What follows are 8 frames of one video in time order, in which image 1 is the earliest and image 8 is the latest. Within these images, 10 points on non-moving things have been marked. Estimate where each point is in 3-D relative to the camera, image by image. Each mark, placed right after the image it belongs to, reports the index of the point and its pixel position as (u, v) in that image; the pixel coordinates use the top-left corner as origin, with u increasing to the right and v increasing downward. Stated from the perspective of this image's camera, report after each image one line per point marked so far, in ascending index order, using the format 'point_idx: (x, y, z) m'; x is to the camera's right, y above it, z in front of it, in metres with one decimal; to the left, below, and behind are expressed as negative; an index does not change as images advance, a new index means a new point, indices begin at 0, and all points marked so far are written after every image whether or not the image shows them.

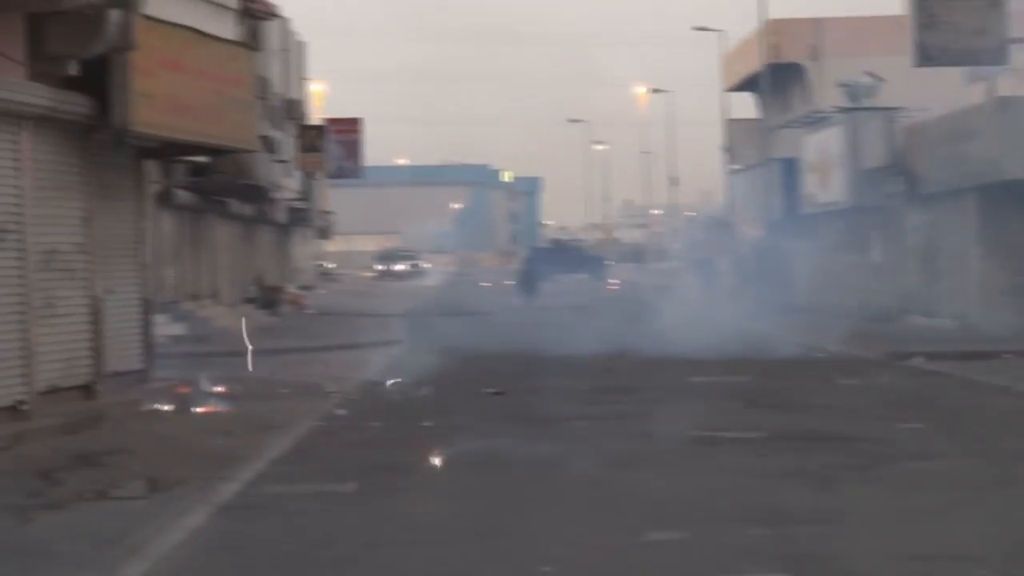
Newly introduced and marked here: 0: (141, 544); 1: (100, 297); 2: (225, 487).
0: (-1.8, -1.3, +13.8) m
1: (-2.9, -0.1, +18.5) m
2: (-1.7, -1.2, +15.8) m
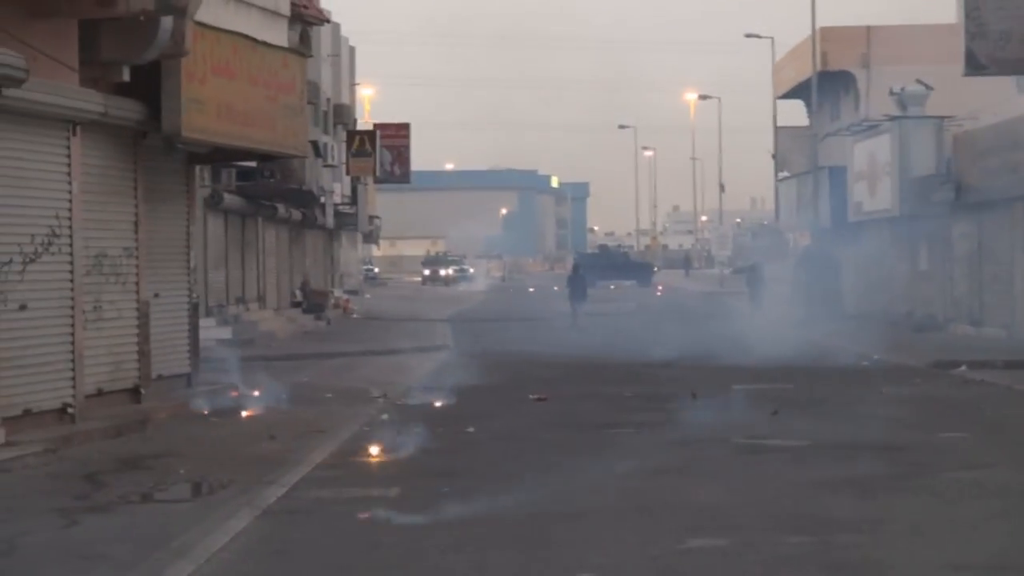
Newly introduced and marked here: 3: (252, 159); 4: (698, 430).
0: (-1.6, -1.3, +13.9) m
1: (-2.6, -0.1, +18.6) m
2: (-1.4, -1.2, +15.9) m
3: (-2.1, +1.0, +20.4) m
4: (+1.2, -1.0, +17.6) m
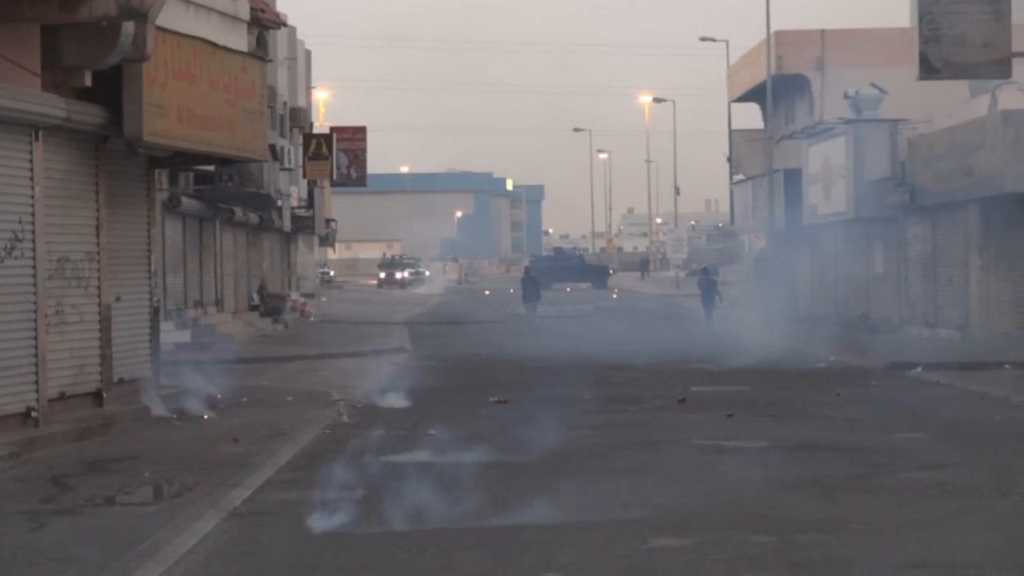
0: (-1.8, -1.4, +14.0) m
1: (-2.9, -0.1, +18.7) m
2: (-1.6, -1.2, +16.0) m
3: (-2.5, +1.0, +20.4) m
4: (+1.0, -1.0, +17.7) m
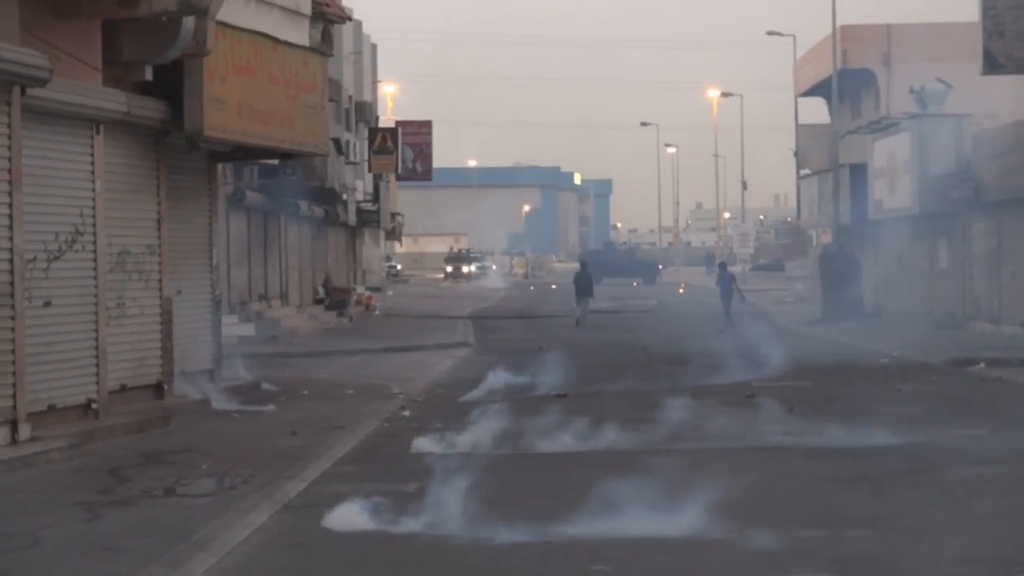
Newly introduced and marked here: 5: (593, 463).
0: (-1.6, -1.3, +14.1) m
1: (-2.4, -0.1, +18.8) m
2: (-1.4, -1.2, +16.1) m
3: (-1.9, +1.0, +20.5) m
4: (+1.4, -0.9, +17.7) m
5: (+0.5, -1.1, +16.9) m
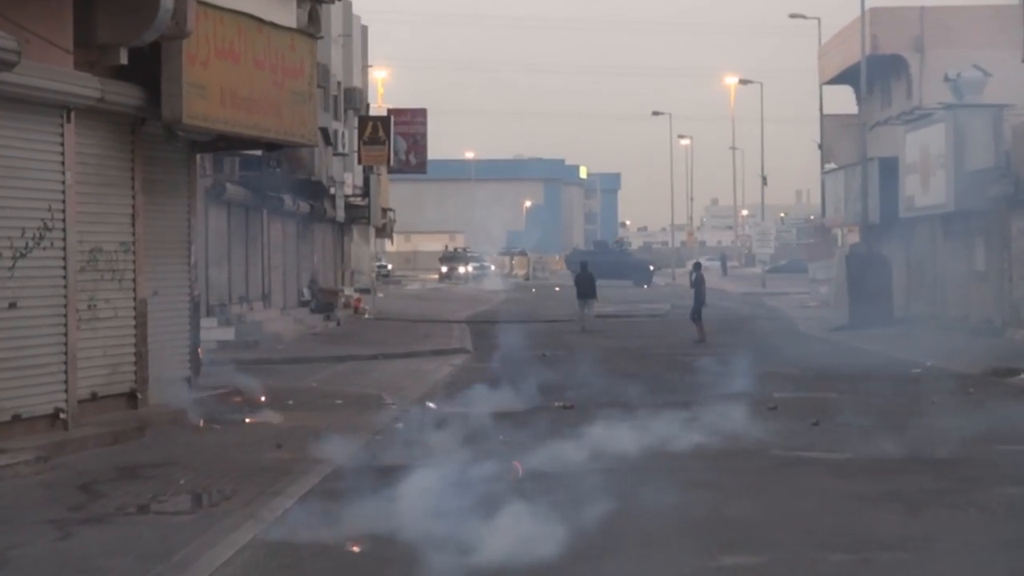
0: (-1.6, -1.4, +12.7) m
1: (-2.4, -0.1, +17.4) m
2: (-1.3, -1.2, +14.7) m
3: (-1.9, +1.0, +19.2) m
4: (+1.4, -1.0, +16.3) m
5: (+0.5, -1.1, +15.6) m
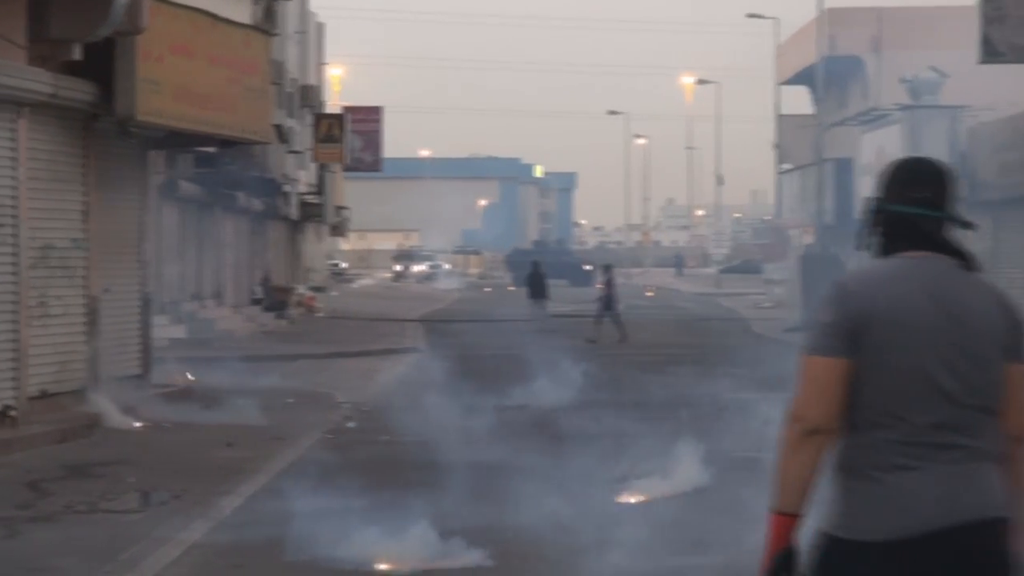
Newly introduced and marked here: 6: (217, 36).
0: (-1.8, -1.3, +12.6) m
1: (-2.7, -0.1, +17.3) m
2: (-1.6, -1.2, +14.6) m
3: (-2.2, +1.1, +19.1) m
4: (+1.1, -1.0, +16.3) m
5: (+0.3, -1.1, +15.5) m
6: (-2.0, +1.7, +18.1) m
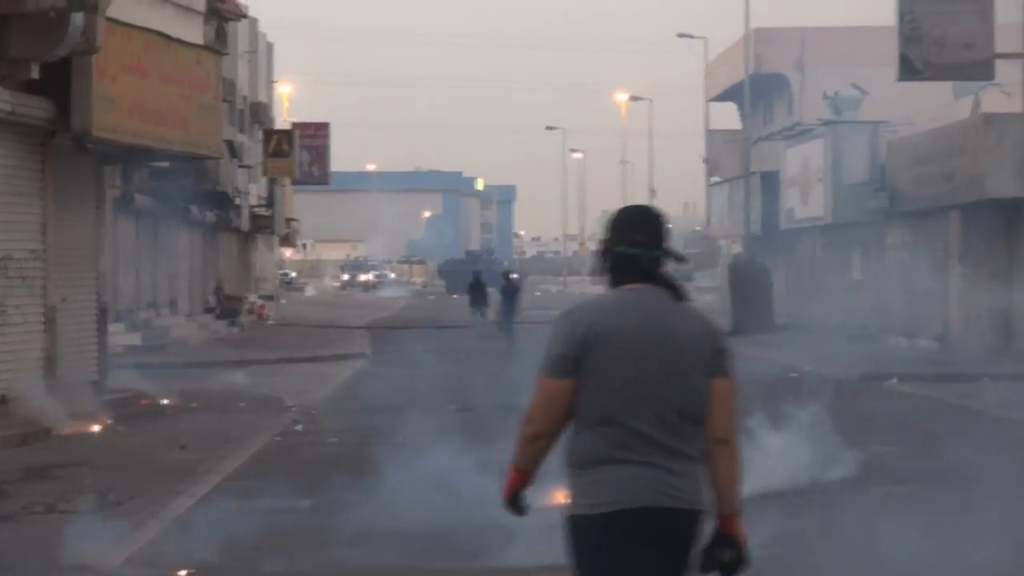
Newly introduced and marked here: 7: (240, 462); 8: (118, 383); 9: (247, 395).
0: (-2.1, -1.4, +13.4) m
1: (-3.1, -0.1, +18.1) m
2: (-2.0, -1.3, +15.4) m
3: (-2.6, +1.0, +19.8) m
4: (+0.7, -1.0, +17.1) m
5: (-0.1, -1.2, +16.3) m
6: (-2.5, +1.7, +18.9) m
7: (-1.7, -1.1, +16.7) m
8: (-3.0, -0.7, +19.7) m
9: (-1.9, -0.8, +19.5) m
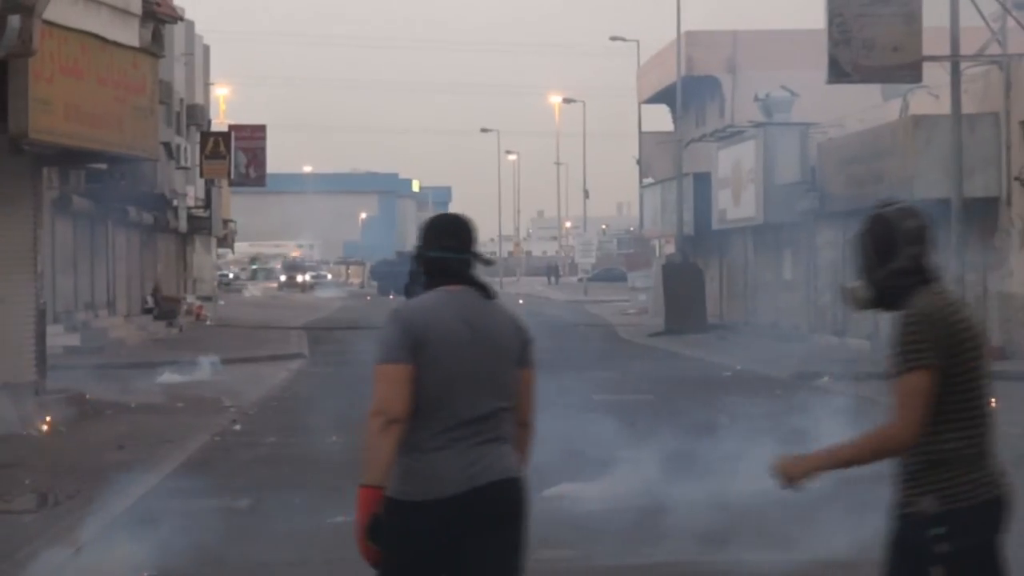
0: (-2.5, -1.4, +13.5) m
1: (-3.6, -0.1, +18.2) m
2: (-2.3, -1.3, +15.5) m
3: (-3.1, +1.0, +19.9) m
4: (+0.3, -1.0, +17.2) m
5: (-0.5, -1.2, +16.4) m
6: (-2.9, +1.7, +19.0) m
7: (-2.1, -1.1, +16.9) m
8: (-3.4, -0.7, +19.8) m
9: (-2.4, -0.8, +19.6) m
